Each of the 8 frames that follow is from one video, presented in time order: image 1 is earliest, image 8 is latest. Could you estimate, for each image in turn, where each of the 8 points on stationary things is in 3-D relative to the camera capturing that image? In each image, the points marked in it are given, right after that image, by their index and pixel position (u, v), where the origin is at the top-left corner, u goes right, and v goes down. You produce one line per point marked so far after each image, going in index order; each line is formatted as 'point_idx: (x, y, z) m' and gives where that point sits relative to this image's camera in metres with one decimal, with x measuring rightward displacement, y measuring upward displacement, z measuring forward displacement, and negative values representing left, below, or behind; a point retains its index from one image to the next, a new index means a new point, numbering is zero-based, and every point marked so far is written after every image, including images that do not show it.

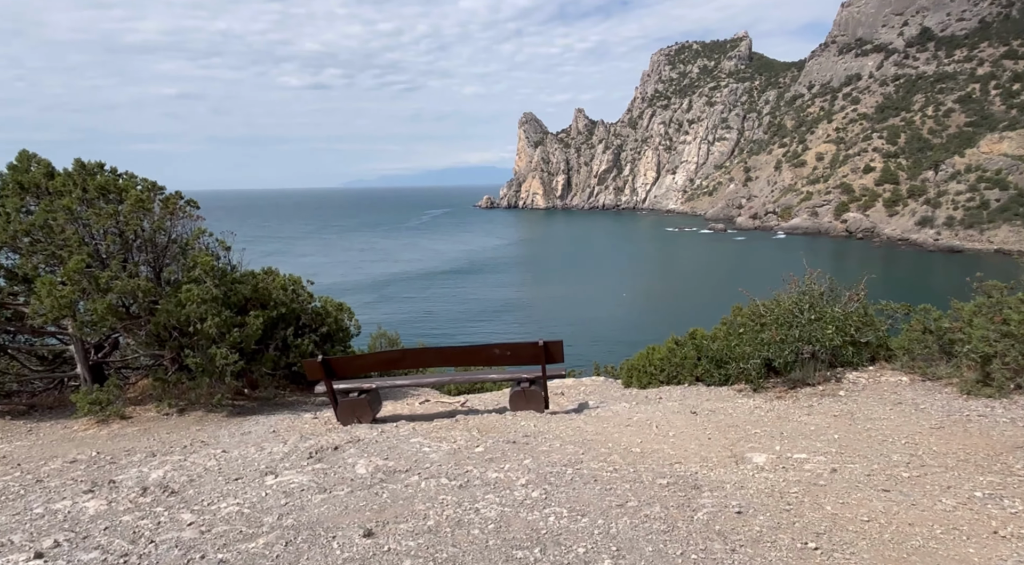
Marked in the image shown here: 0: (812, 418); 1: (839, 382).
0: (+2.8, -1.2, +5.7) m
1: (+3.7, -1.1, +6.9) m
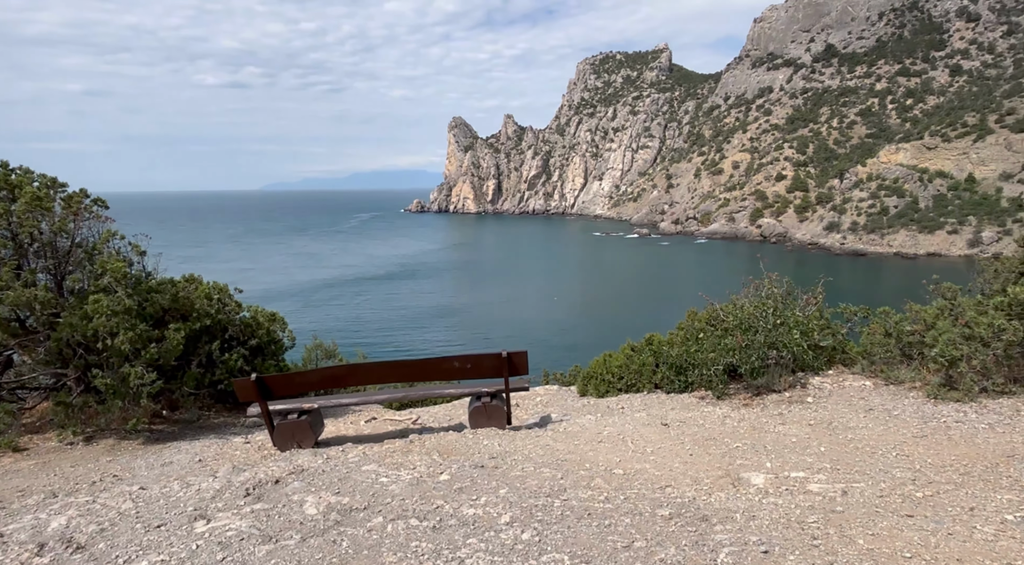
0: (+2.4, -1.3, +5.5) m
1: (+3.2, -1.1, +6.7) m
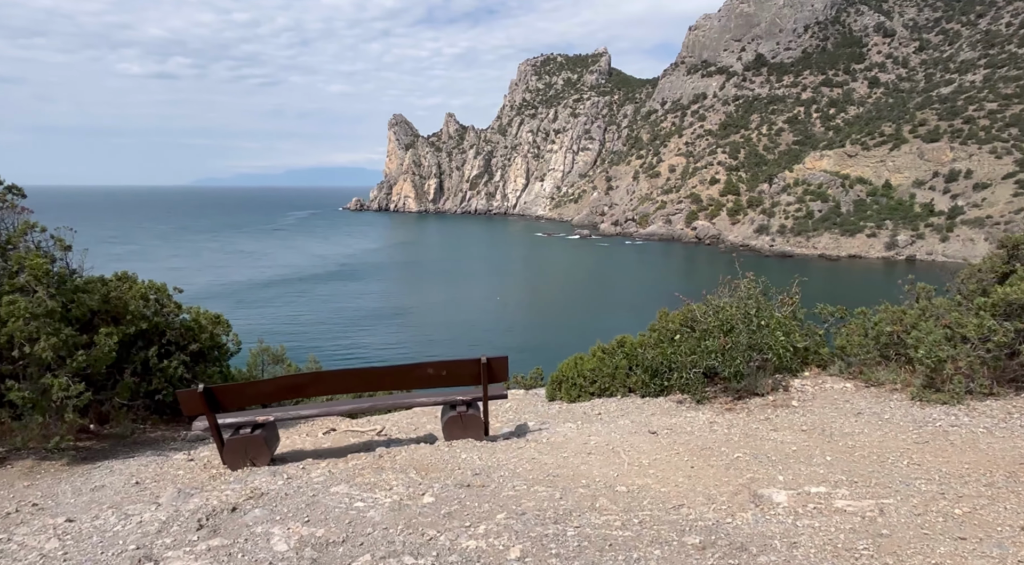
0: (+2.3, -1.3, +5.3) m
1: (+3.0, -1.1, +6.6) m
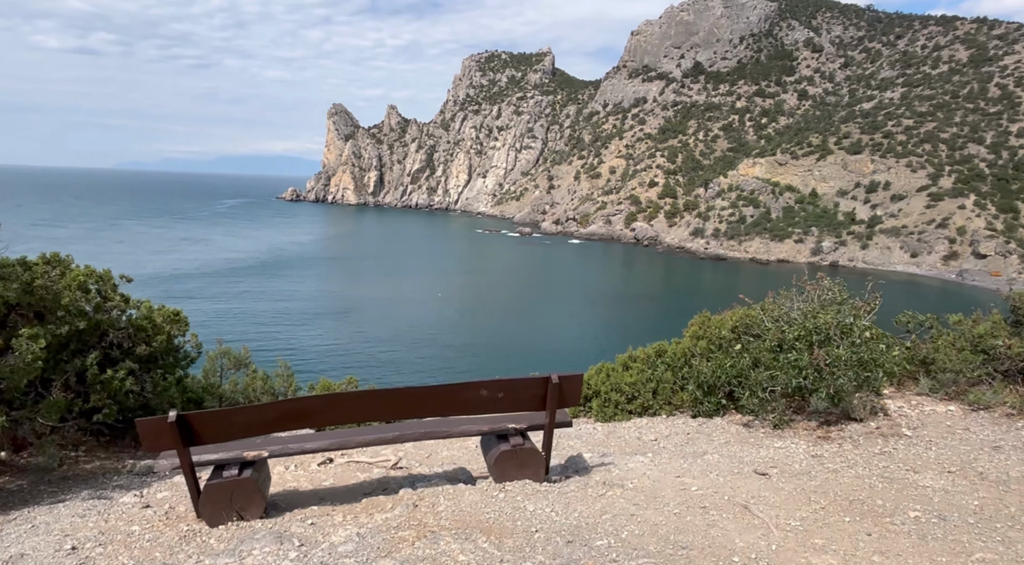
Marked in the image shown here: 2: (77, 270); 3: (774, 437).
0: (+2.8, -1.3, +4.2) m
1: (+3.4, -1.2, +5.6) m
2: (-4.1, +0.1, +5.9) m
3: (+2.4, -1.4, +5.7) m
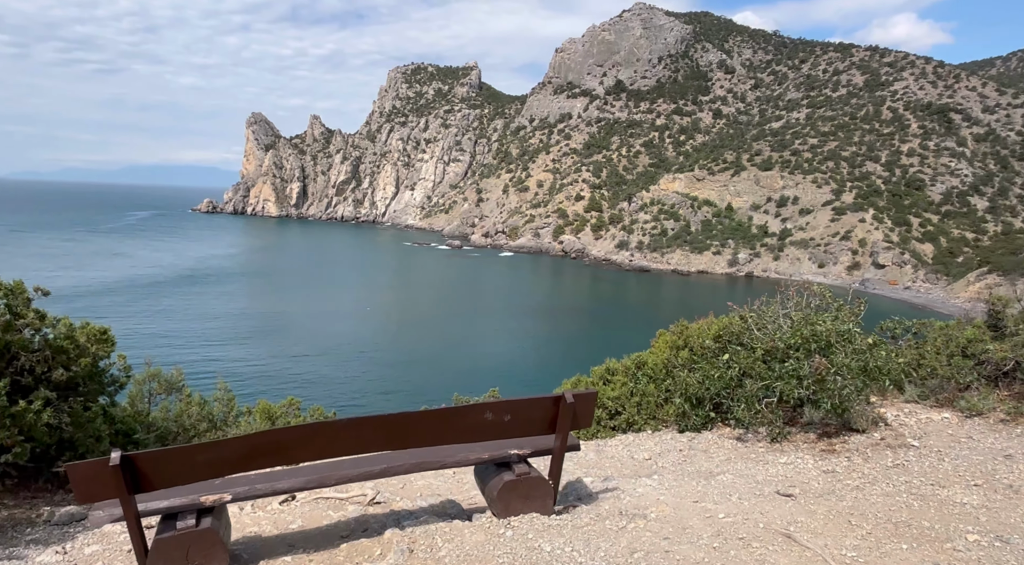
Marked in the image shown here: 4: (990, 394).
0: (+2.9, -1.3, +4.0) m
1: (+3.3, -1.2, +5.4) m
2: (-4.2, 0.0, +5.0) m
3: (+2.3, -1.5, +5.4) m
4: (+4.4, -1.0, +5.7) m
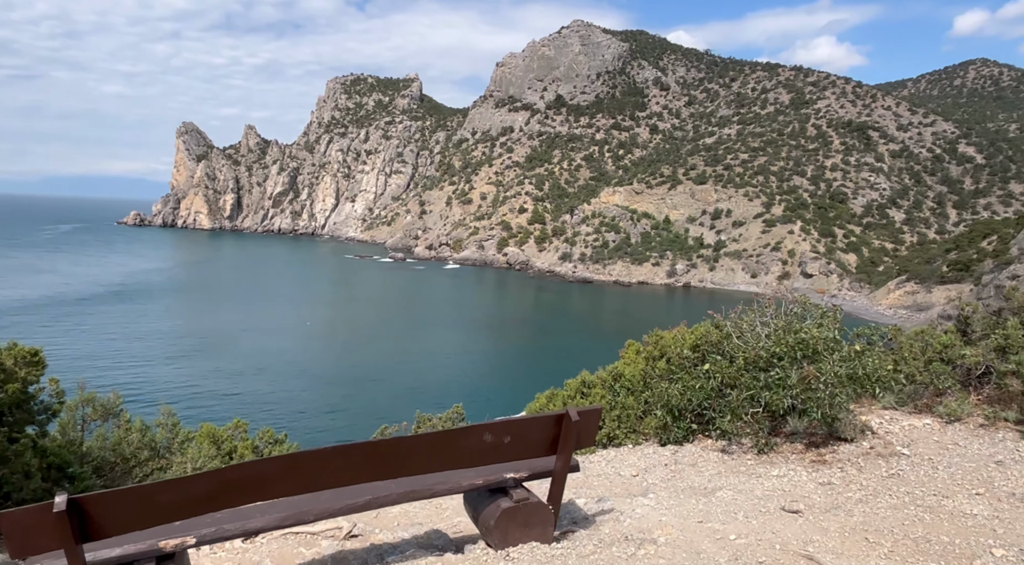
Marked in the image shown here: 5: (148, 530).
0: (+2.9, -1.4, +3.9) m
1: (+3.1, -1.3, +5.4) m
2: (-4.3, -0.1, +4.3) m
3: (+2.1, -1.5, +5.3) m
4: (+4.2, -1.1, +5.8) m
5: (-1.9, -1.3, +3.2) m
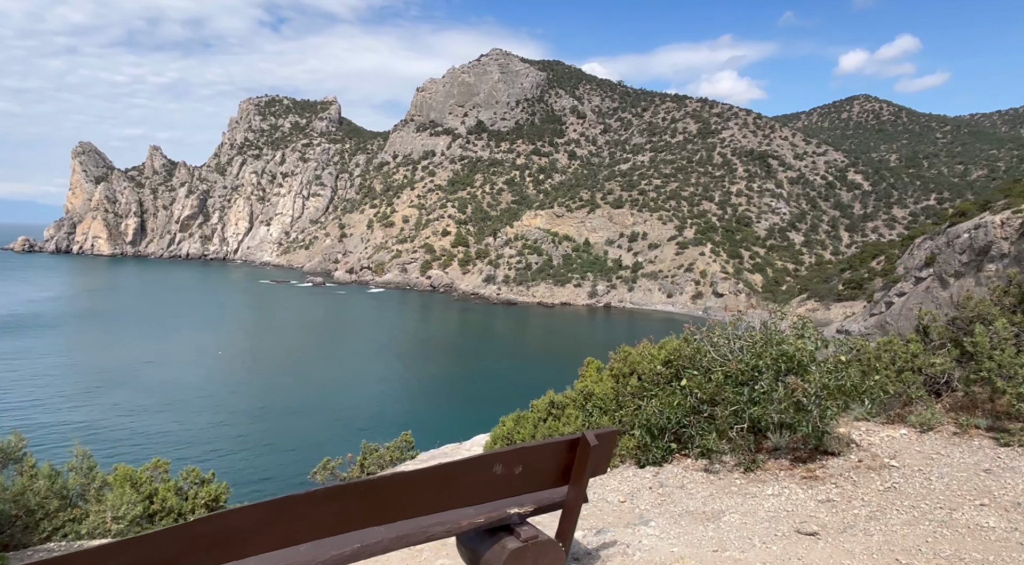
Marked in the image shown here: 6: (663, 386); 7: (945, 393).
0: (+2.9, -1.4, +3.8) m
1: (+3.0, -1.4, +5.3) m
2: (-4.4, -0.2, +3.4) m
3: (+2.0, -1.6, +5.1) m
4: (+4.0, -1.2, +5.9) m
5: (-1.8, -1.3, +2.5) m
6: (+1.5, -1.1, +6.4) m
7: (+4.2, -1.1, +6.1) m
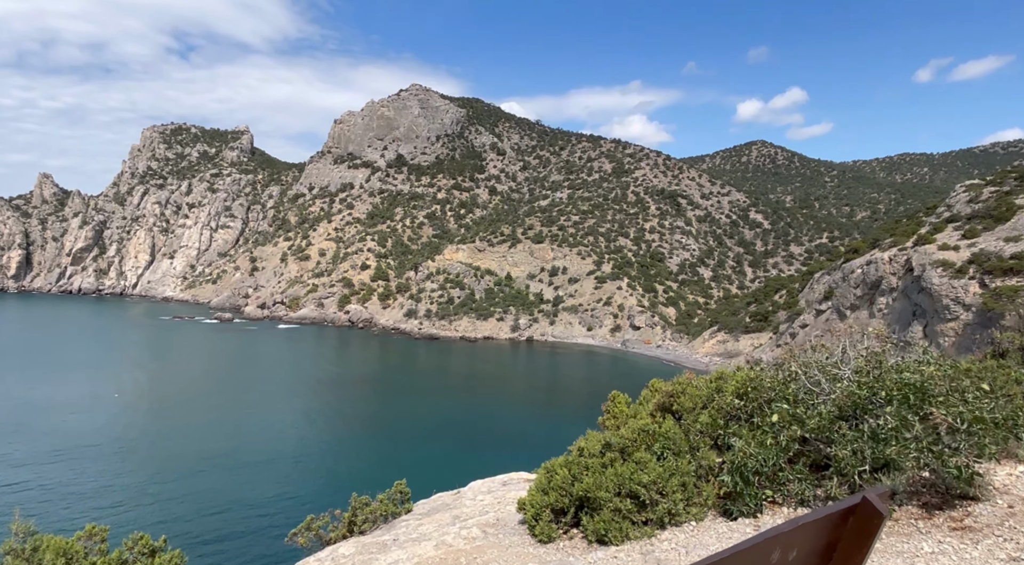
0: (+3.7, -1.5, +3.2) m
1: (+3.6, -1.5, +4.7) m
2: (-3.4, -0.2, +2.0) m
3: (+2.6, -1.7, +4.3) m
4: (+4.5, -1.3, +5.4) m
5: (-0.7, -1.3, +1.4) m
6: (+2.0, -1.3, +5.6) m
7: (+4.8, -1.3, +5.7) m
